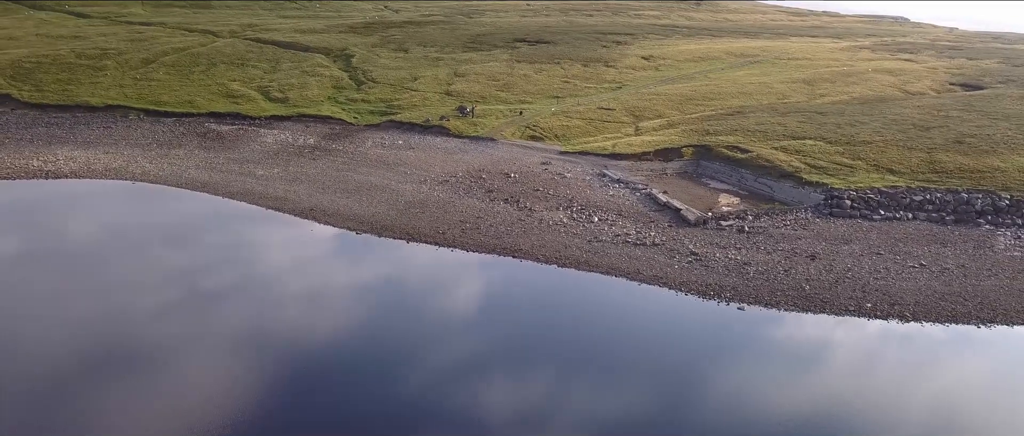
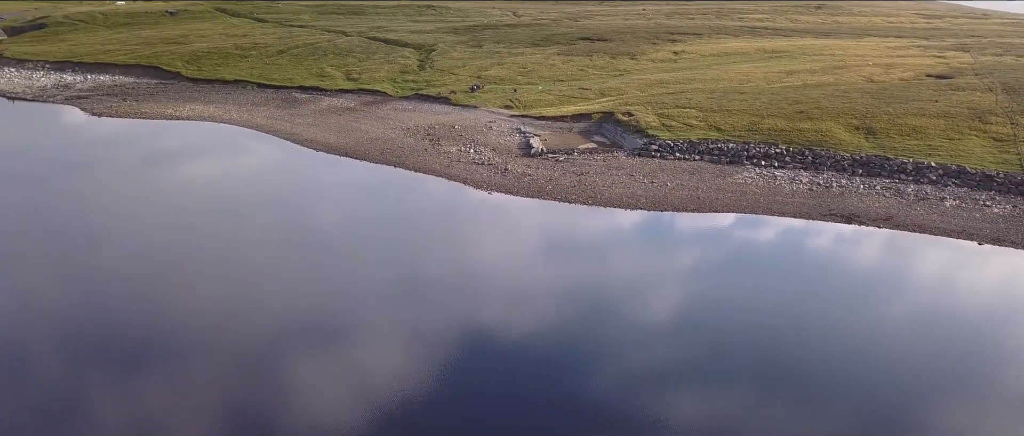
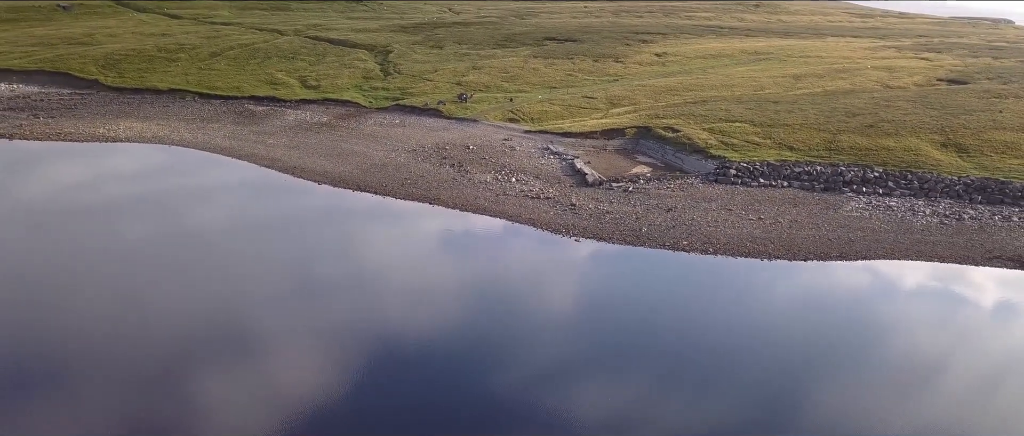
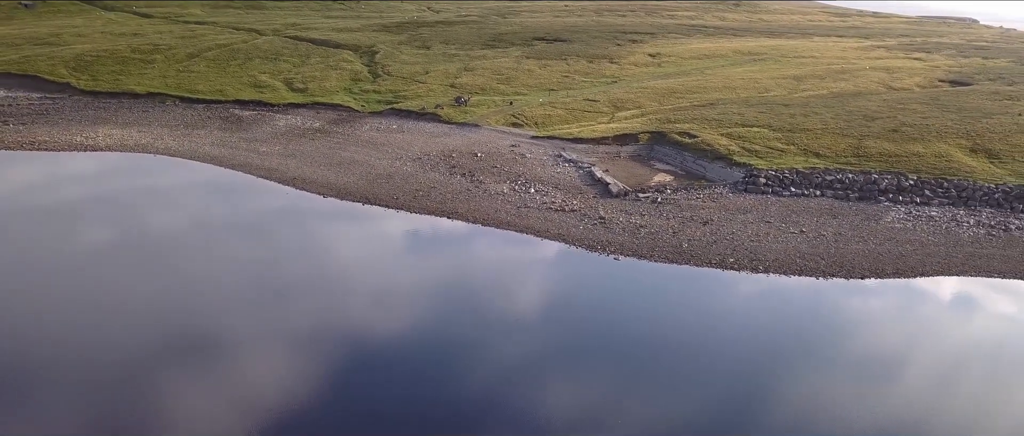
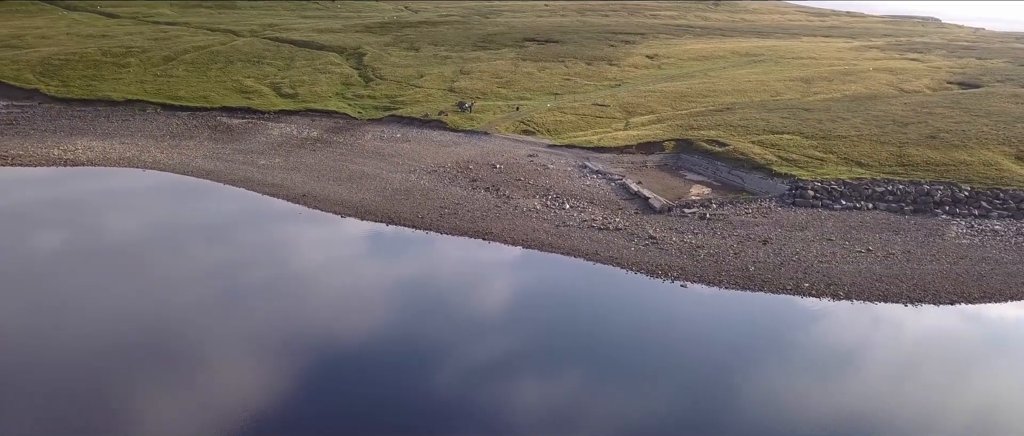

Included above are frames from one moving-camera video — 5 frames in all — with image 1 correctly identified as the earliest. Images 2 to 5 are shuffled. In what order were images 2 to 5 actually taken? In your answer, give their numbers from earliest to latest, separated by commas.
5, 4, 3, 2
